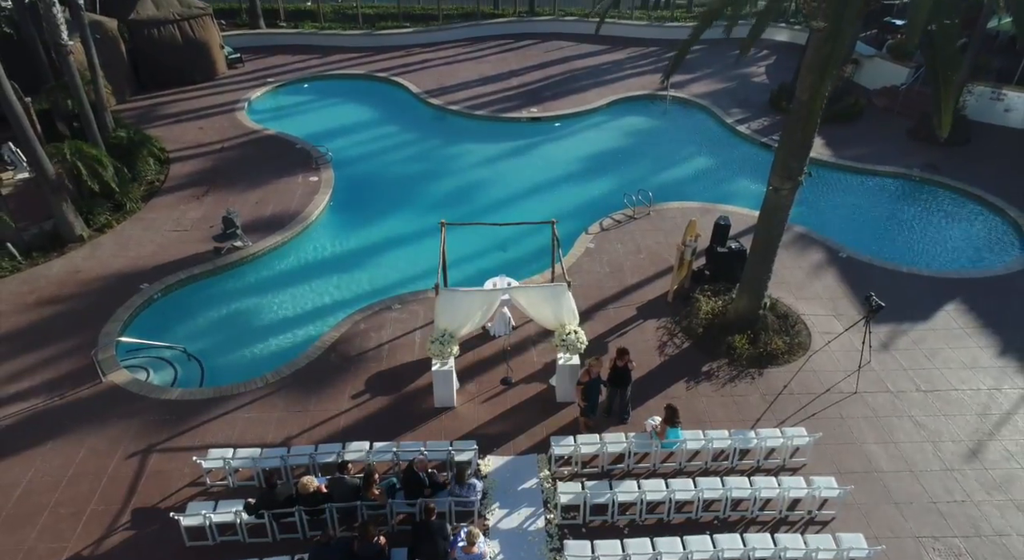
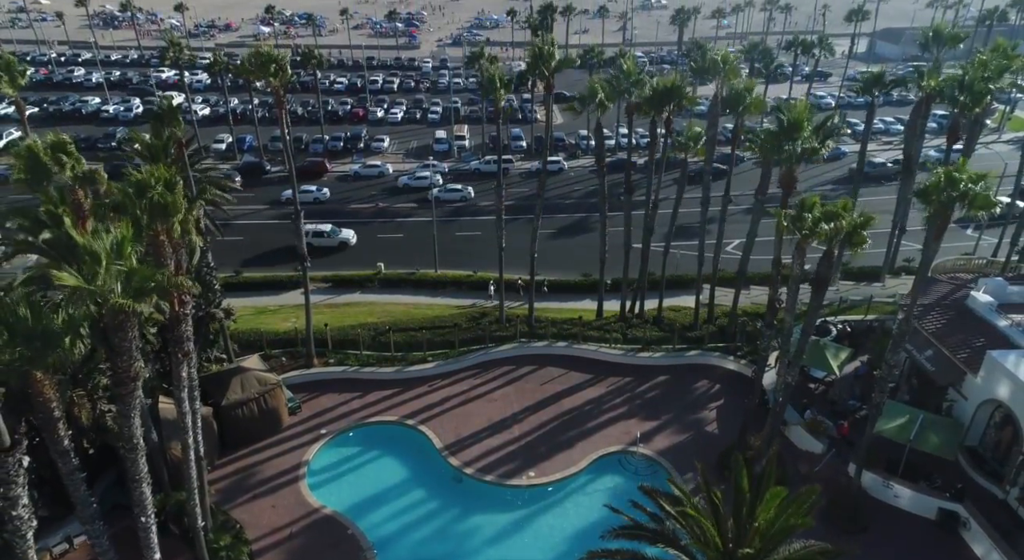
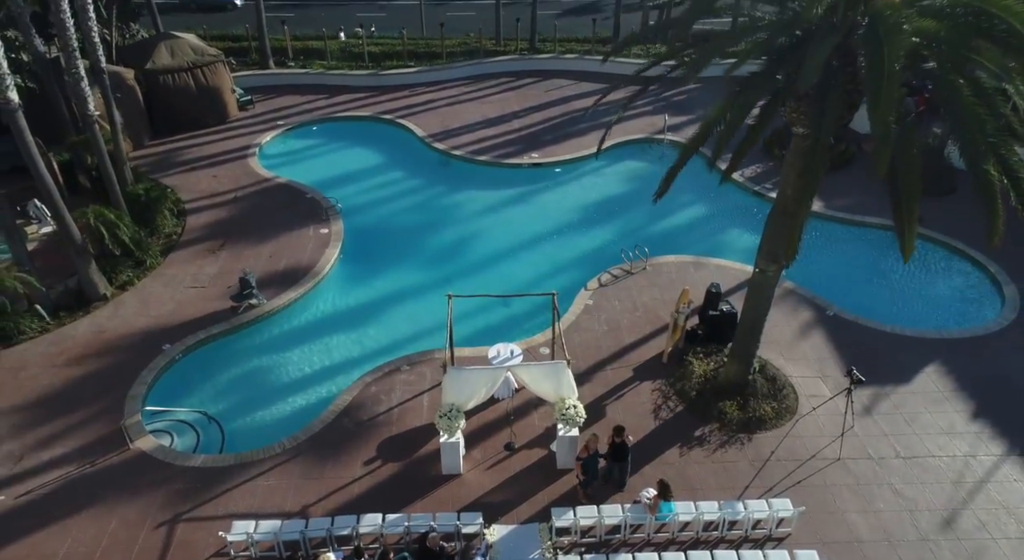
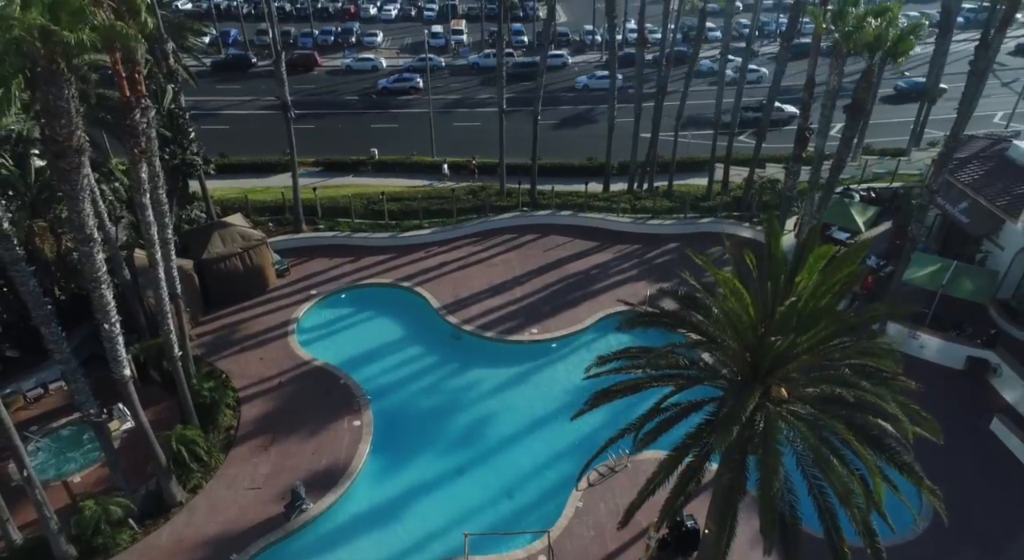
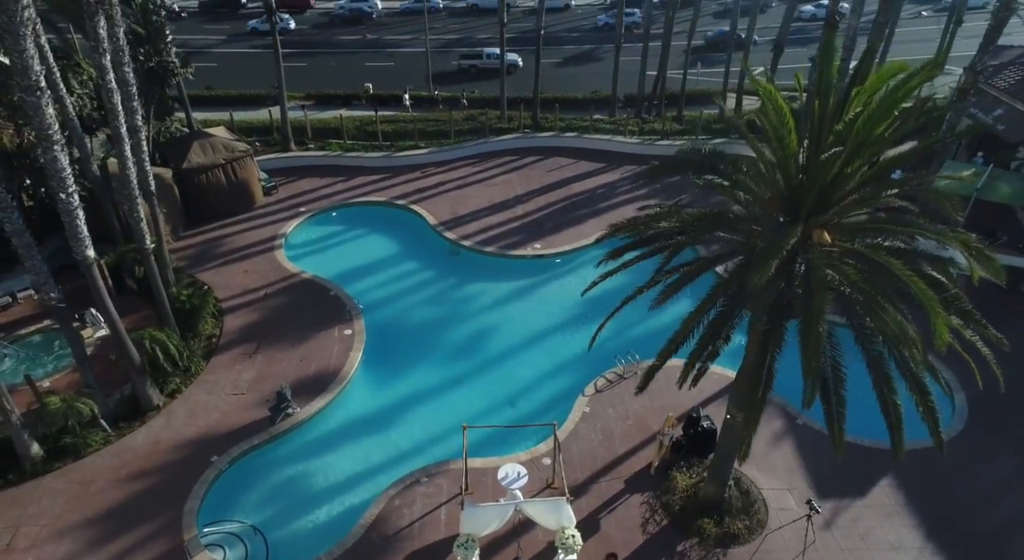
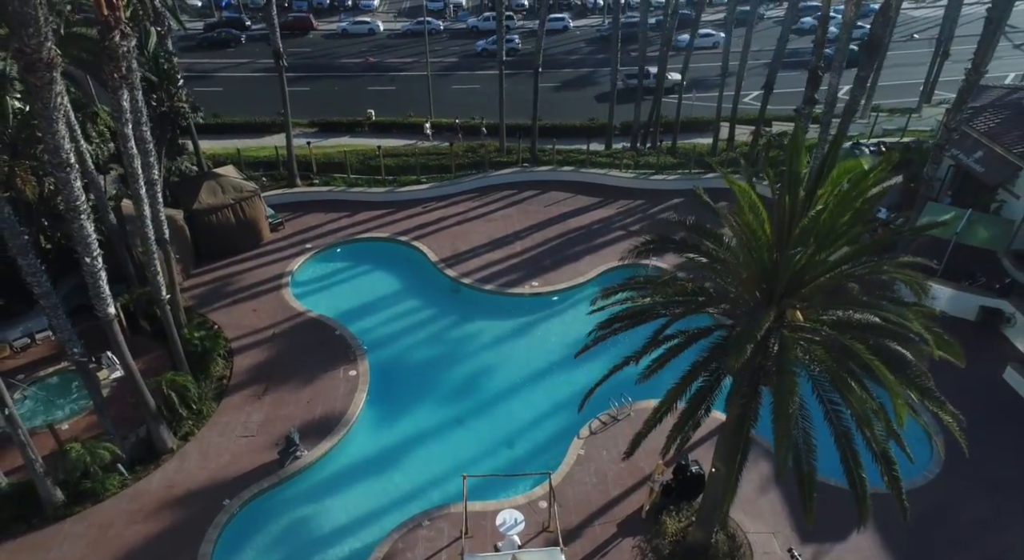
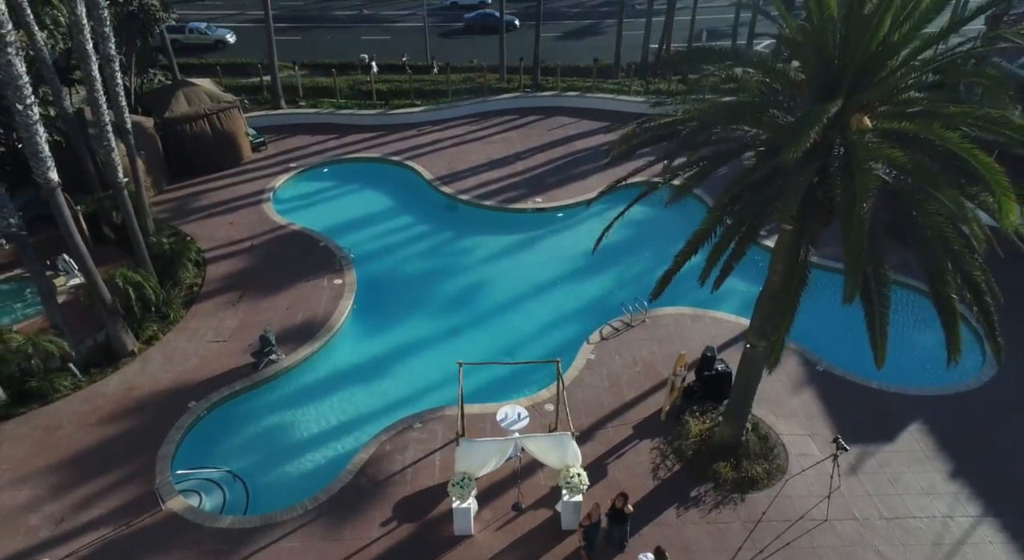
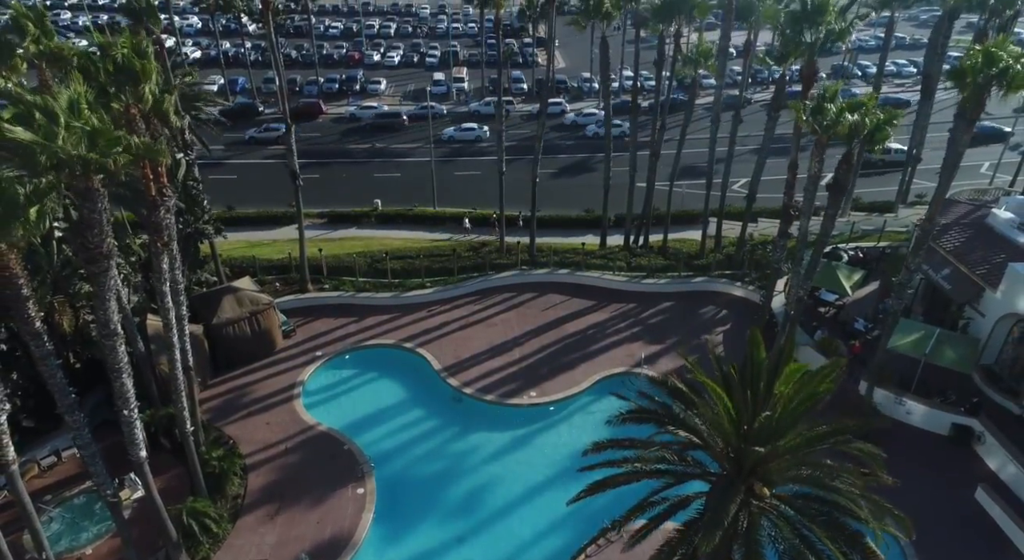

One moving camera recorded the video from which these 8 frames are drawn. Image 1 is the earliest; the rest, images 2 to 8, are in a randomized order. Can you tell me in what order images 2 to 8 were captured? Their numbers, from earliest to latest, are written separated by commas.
3, 7, 5, 6, 4, 8, 2
